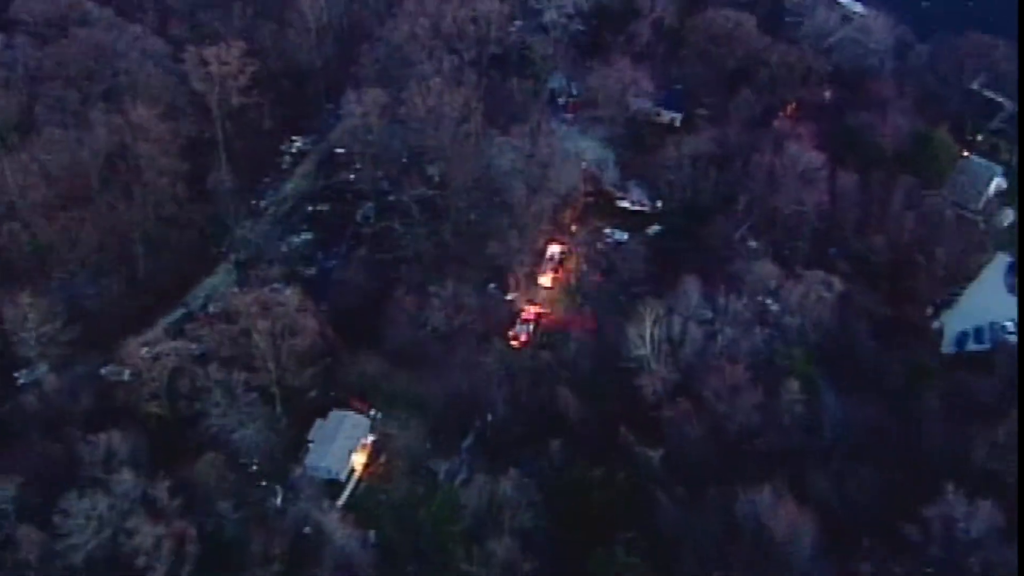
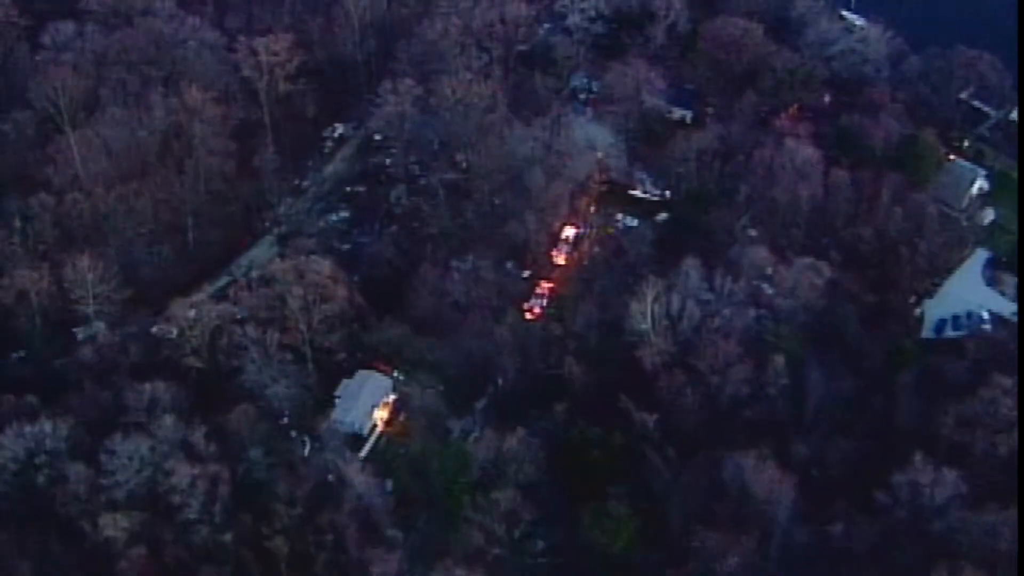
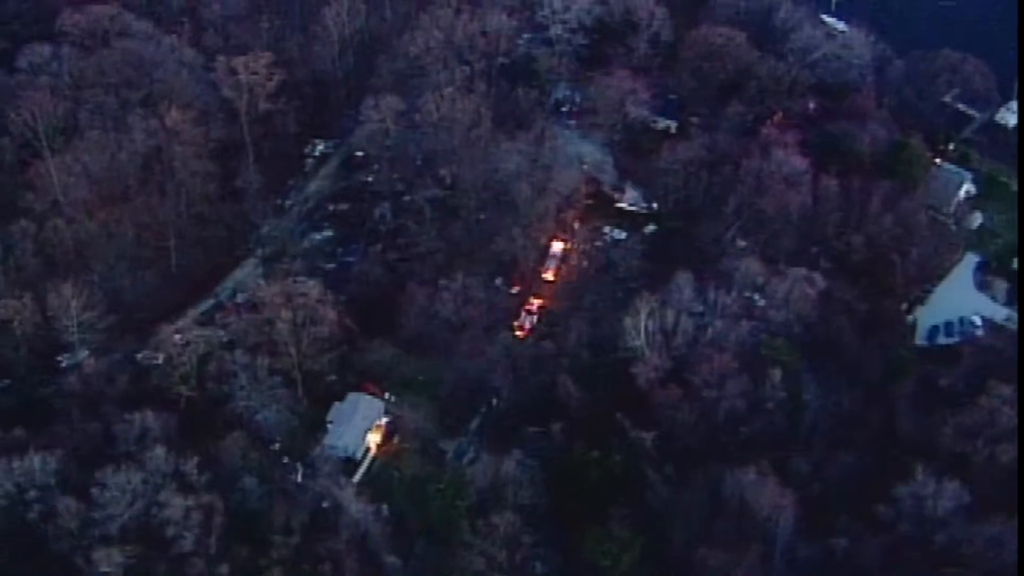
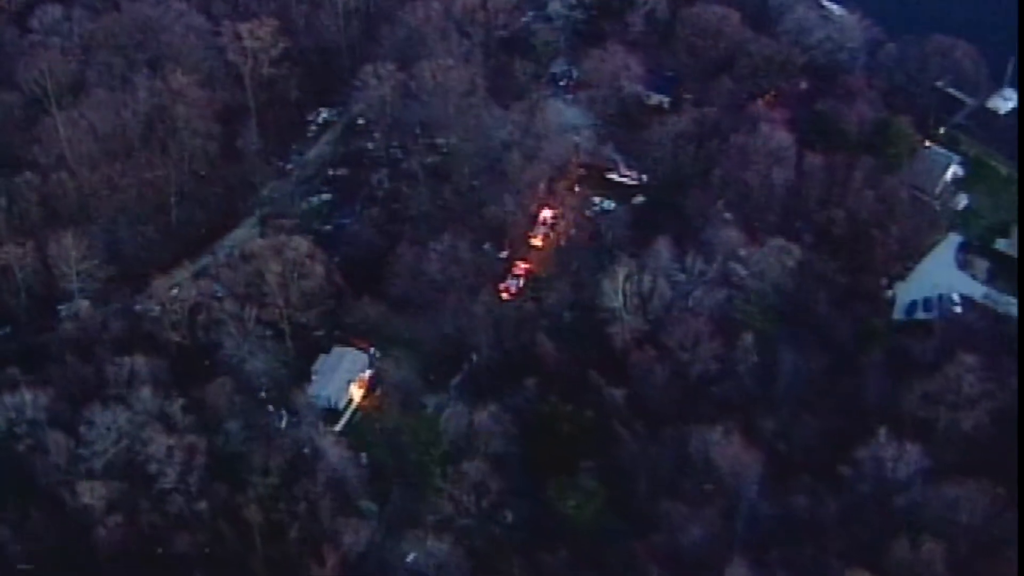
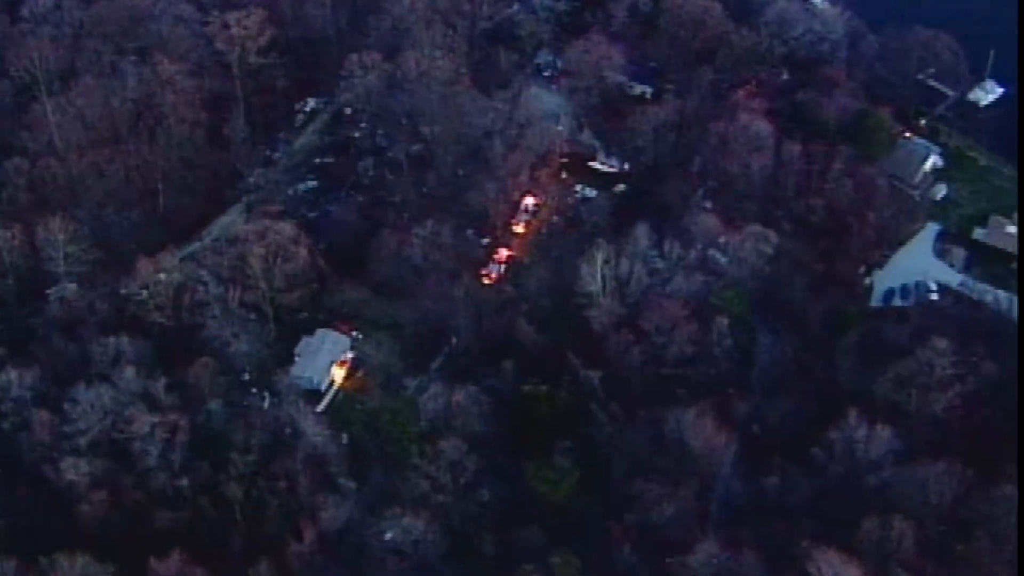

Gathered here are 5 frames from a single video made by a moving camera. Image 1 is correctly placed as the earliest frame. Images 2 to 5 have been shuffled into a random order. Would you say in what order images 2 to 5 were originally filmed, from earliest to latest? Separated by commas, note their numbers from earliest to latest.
3, 2, 4, 5
